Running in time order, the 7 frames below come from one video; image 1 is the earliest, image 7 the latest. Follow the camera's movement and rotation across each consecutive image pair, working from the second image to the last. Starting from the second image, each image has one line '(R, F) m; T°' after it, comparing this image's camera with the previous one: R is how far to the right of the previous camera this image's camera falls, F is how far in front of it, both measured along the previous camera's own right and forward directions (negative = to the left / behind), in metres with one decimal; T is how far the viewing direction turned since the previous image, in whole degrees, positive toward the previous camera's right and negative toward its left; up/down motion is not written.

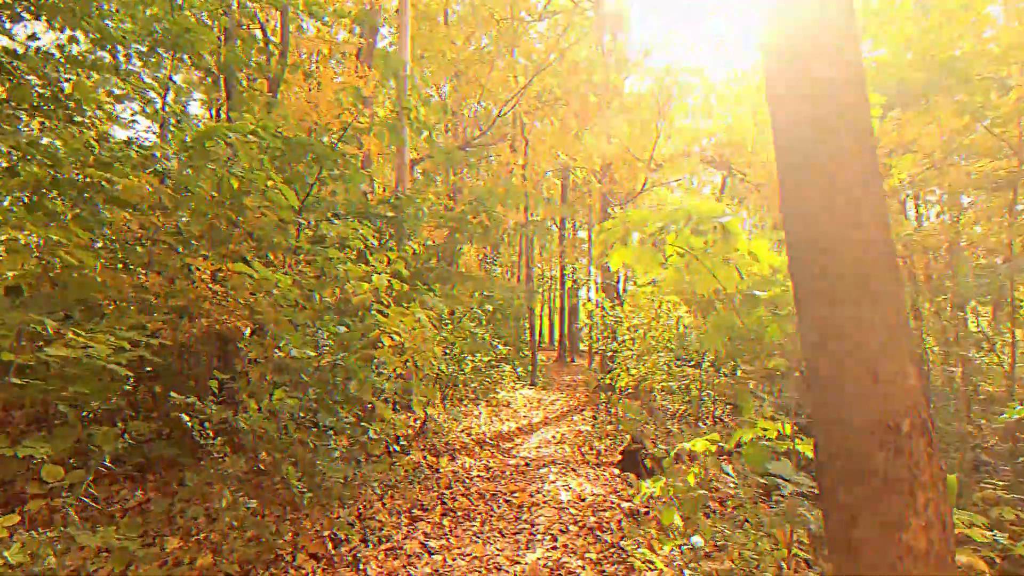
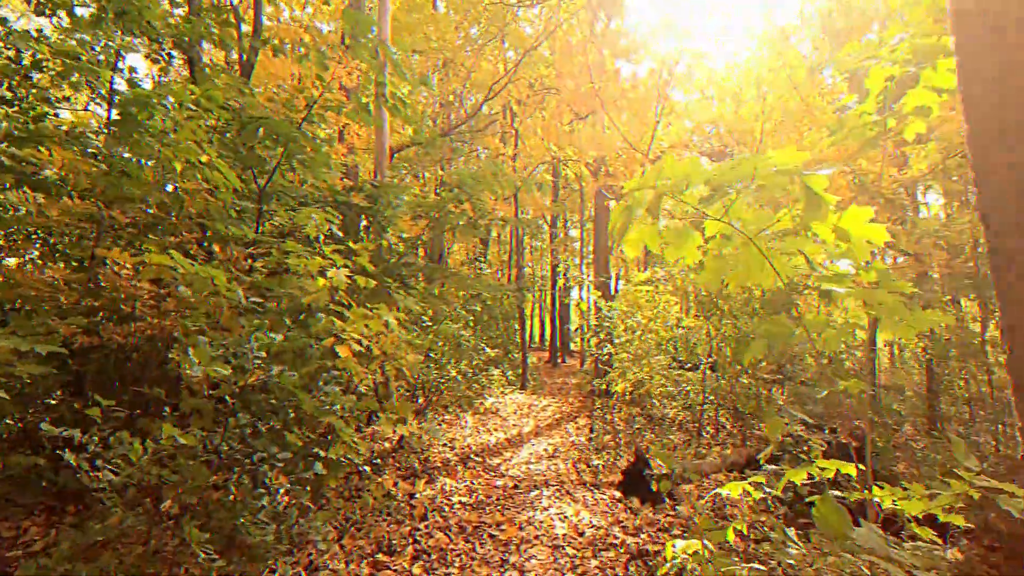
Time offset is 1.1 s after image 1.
(0.0, +0.4) m; +1°
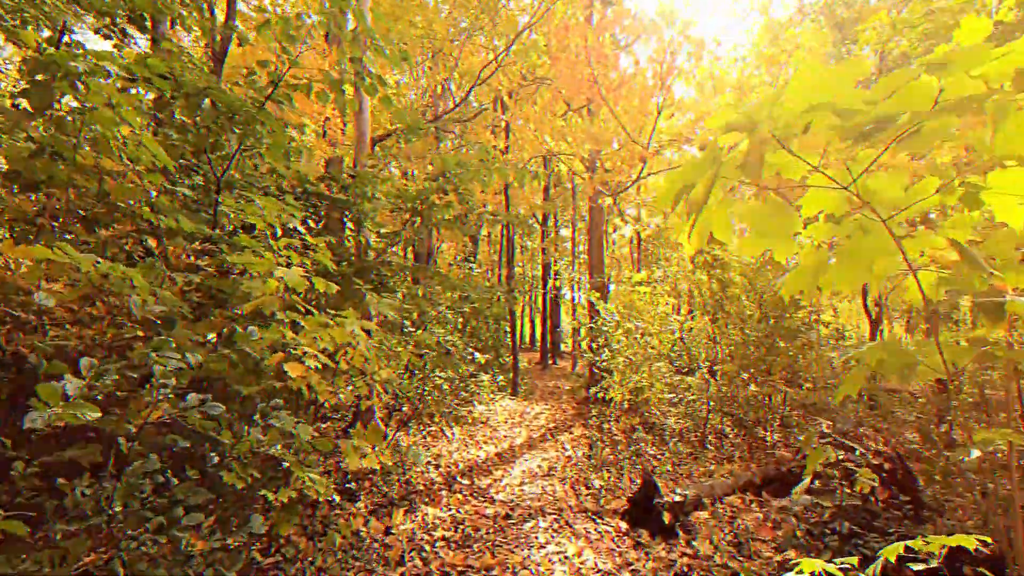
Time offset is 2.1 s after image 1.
(0.0, +0.4) m; +1°
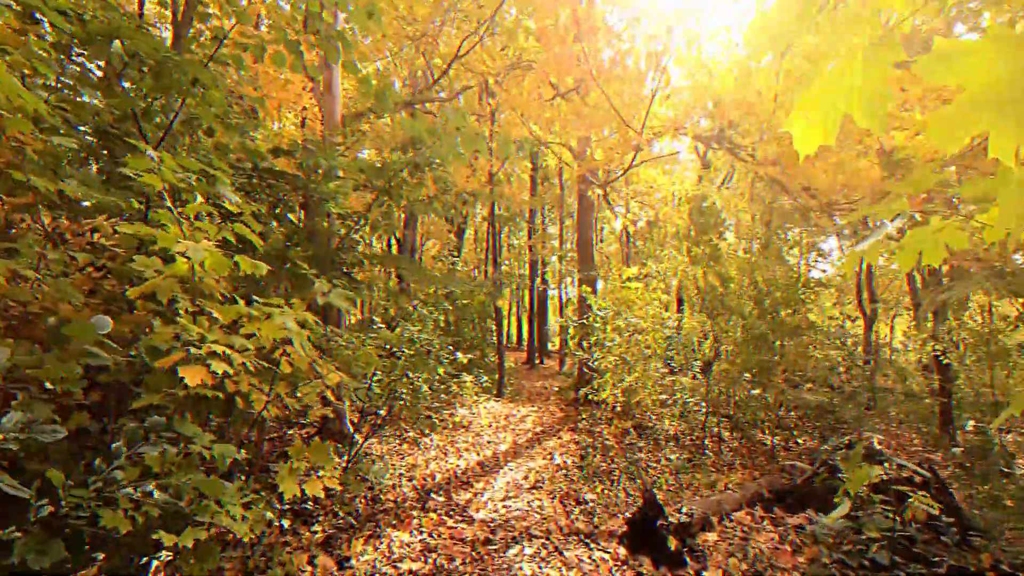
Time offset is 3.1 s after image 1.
(0.0, +0.4) m; +1°
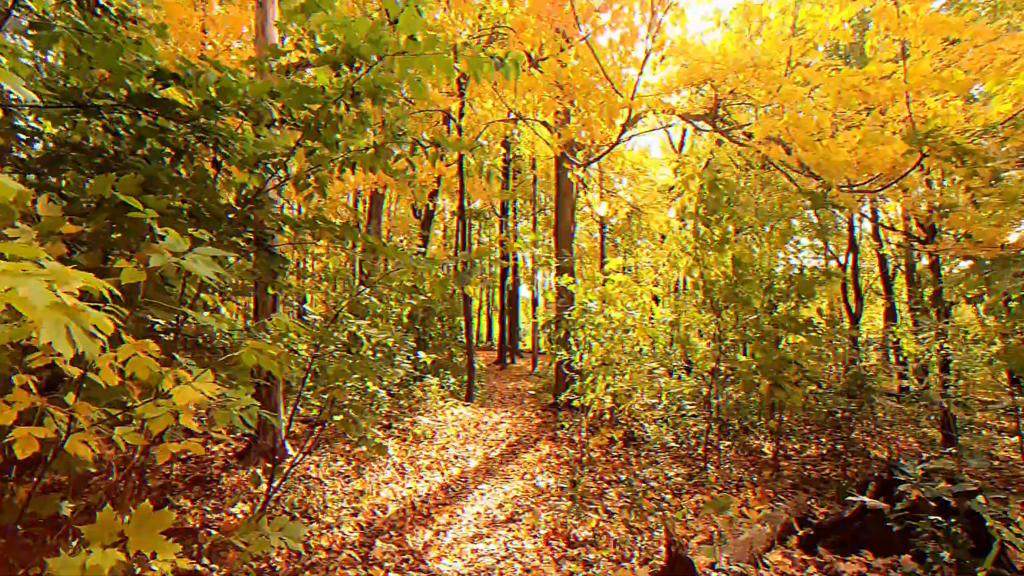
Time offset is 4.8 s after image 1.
(0.0, +0.6) m; +3°
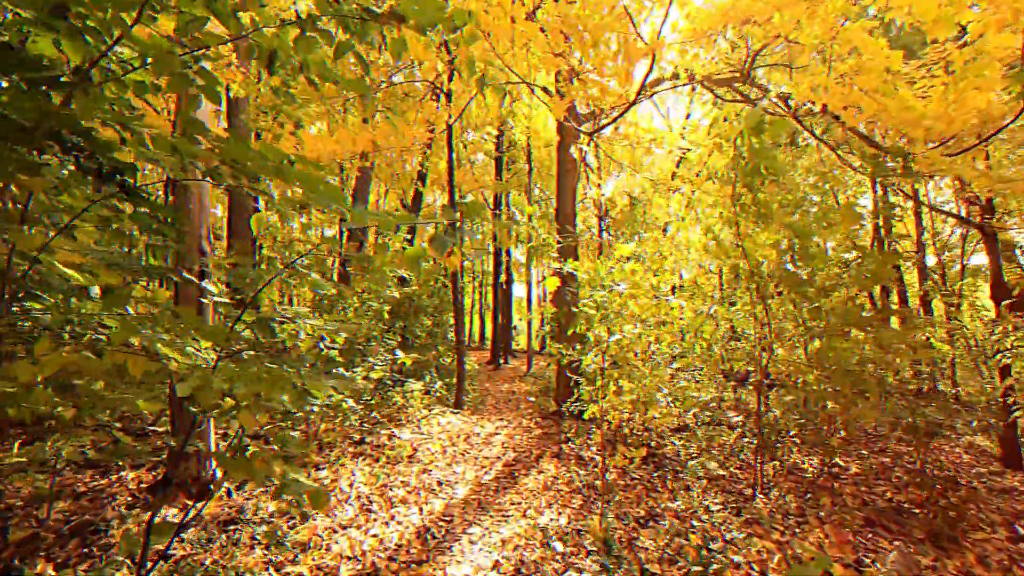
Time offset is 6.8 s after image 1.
(0.0, +0.7) m; +1°
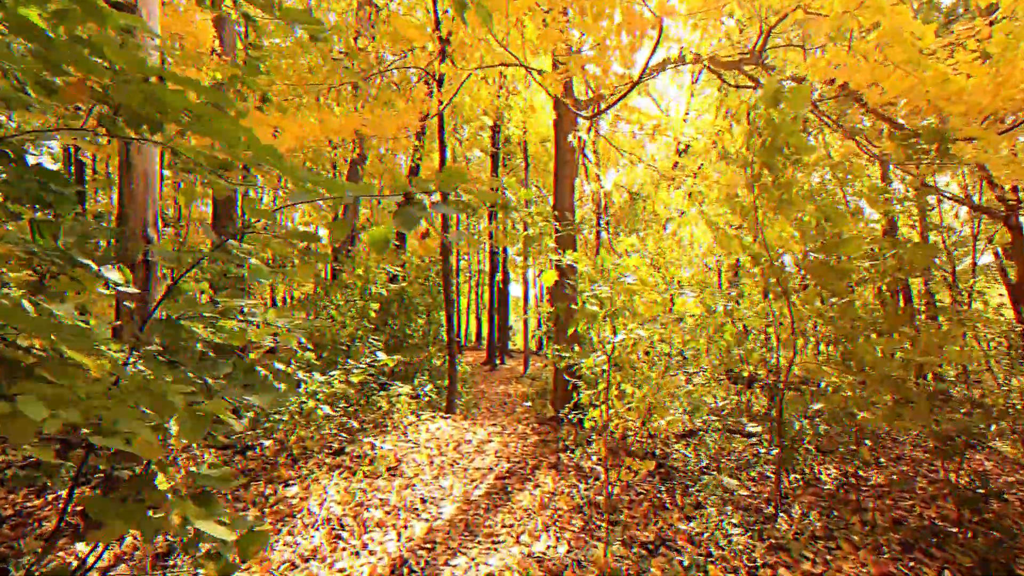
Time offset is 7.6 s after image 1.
(0.0, +0.3) m; 0°
